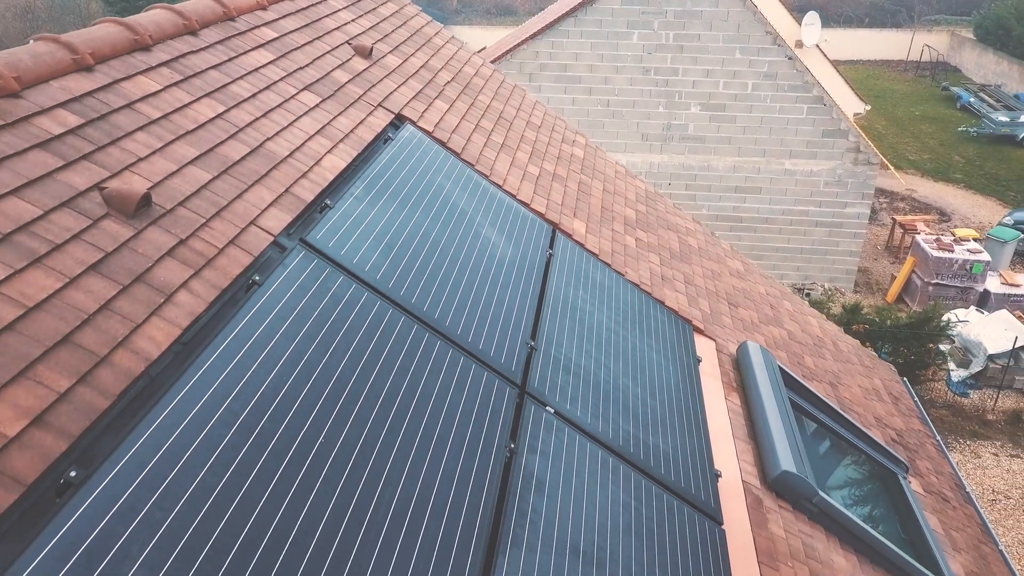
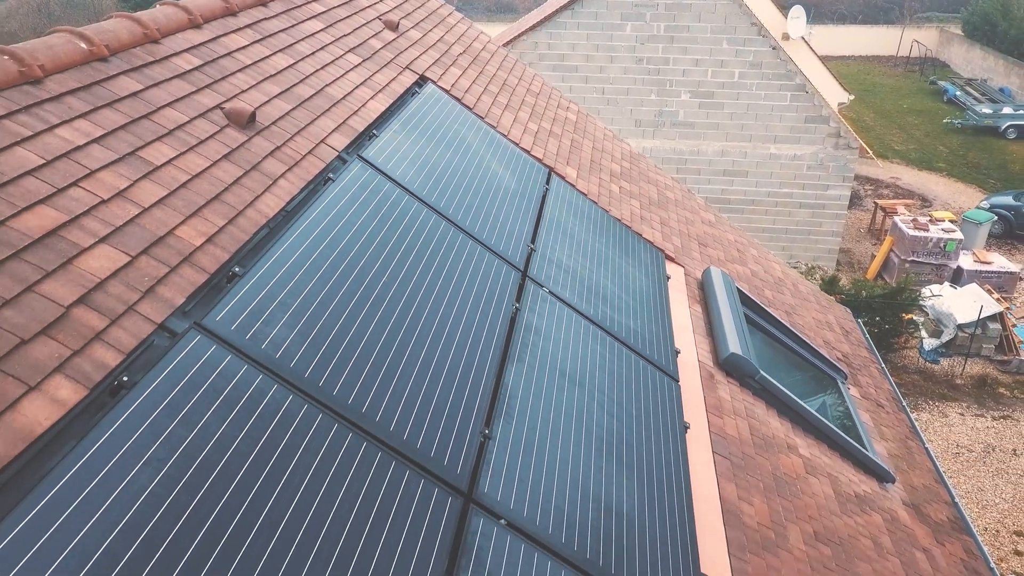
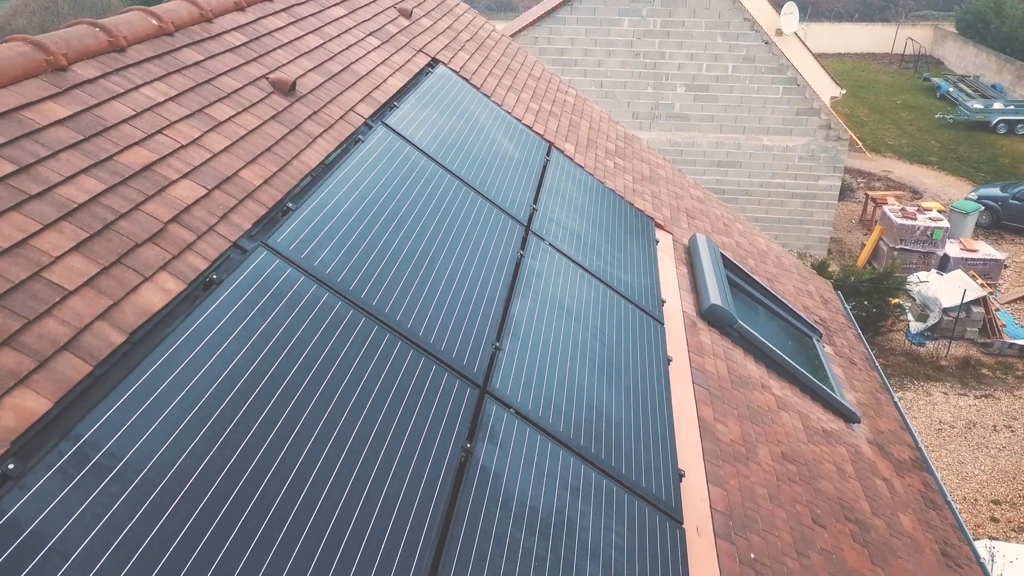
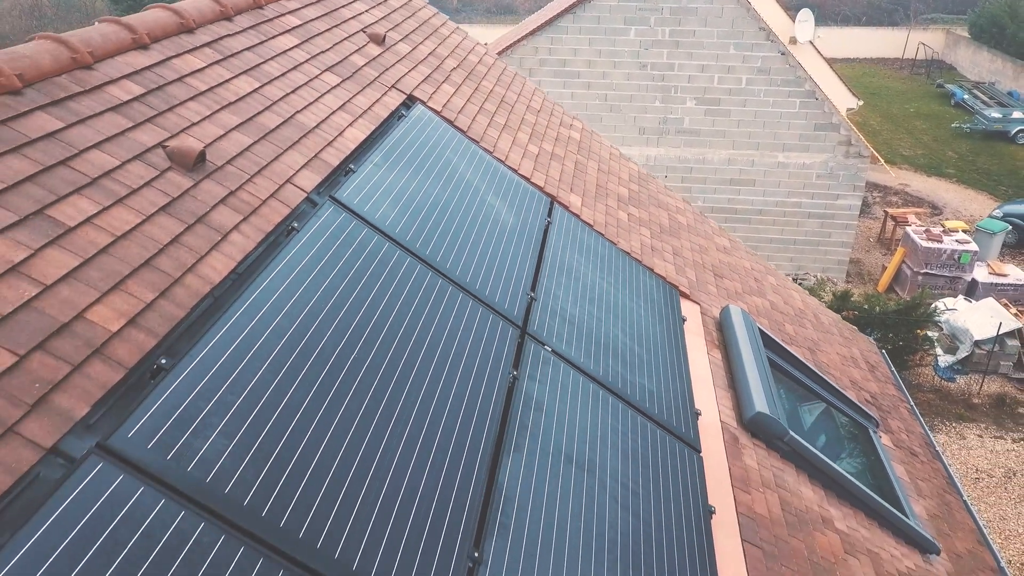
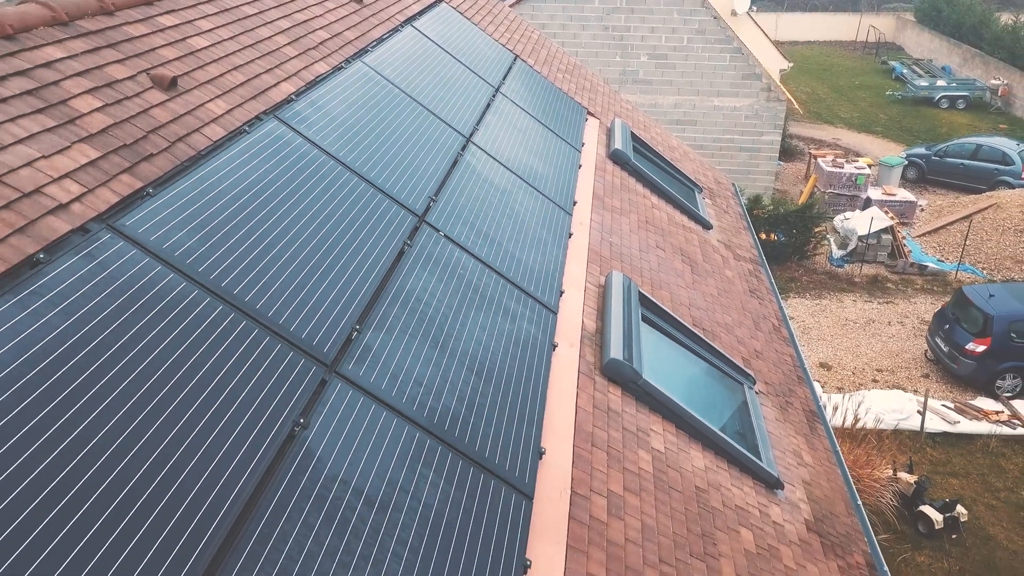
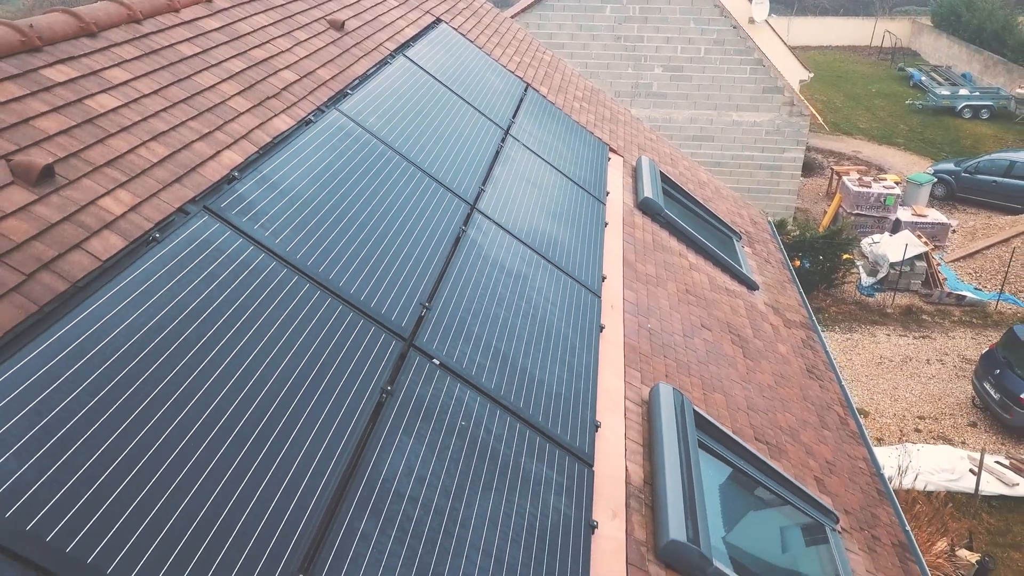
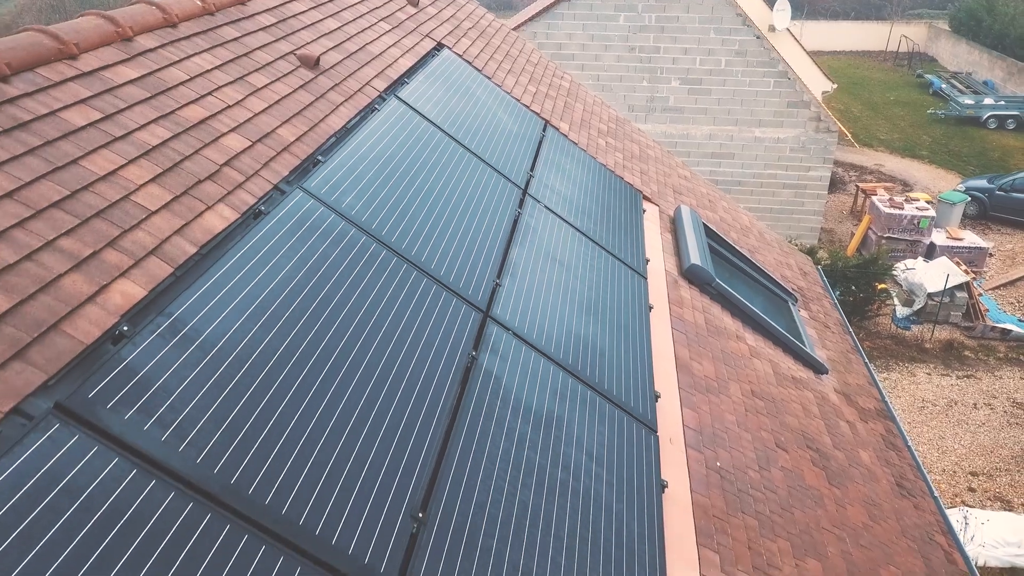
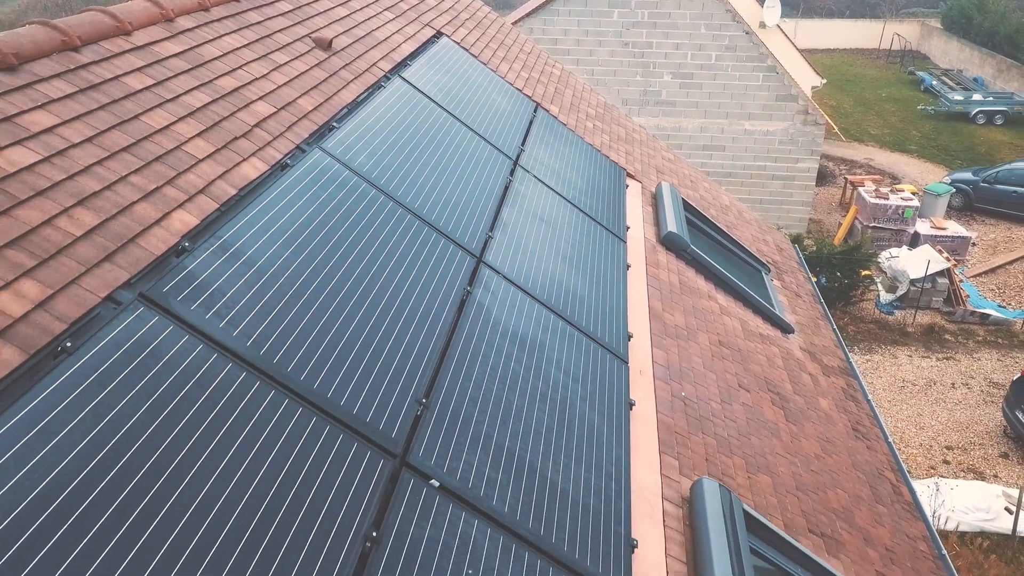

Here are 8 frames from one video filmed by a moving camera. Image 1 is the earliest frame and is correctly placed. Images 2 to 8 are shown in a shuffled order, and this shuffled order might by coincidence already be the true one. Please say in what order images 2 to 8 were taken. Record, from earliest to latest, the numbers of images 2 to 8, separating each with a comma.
4, 2, 3, 7, 8, 6, 5
